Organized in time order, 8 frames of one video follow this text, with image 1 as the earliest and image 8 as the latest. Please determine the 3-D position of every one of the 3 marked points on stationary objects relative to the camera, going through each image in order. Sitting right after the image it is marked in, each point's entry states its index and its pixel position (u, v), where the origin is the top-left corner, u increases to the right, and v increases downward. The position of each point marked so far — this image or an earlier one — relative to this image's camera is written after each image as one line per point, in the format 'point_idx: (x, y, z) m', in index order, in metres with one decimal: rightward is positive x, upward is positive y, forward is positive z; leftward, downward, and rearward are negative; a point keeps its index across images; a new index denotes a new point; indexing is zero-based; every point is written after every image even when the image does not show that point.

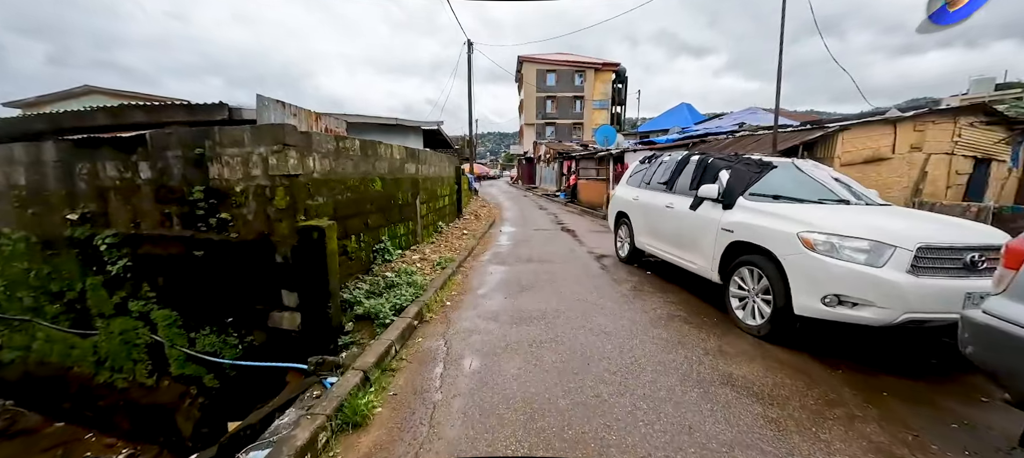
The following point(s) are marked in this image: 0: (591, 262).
0: (+1.3, -0.6, +6.8) m
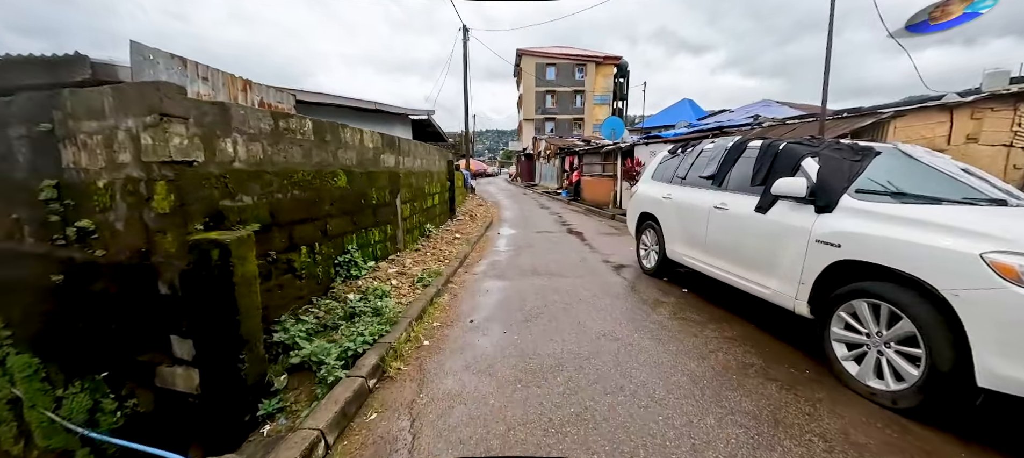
0: (+1.4, -0.6, +5.6) m
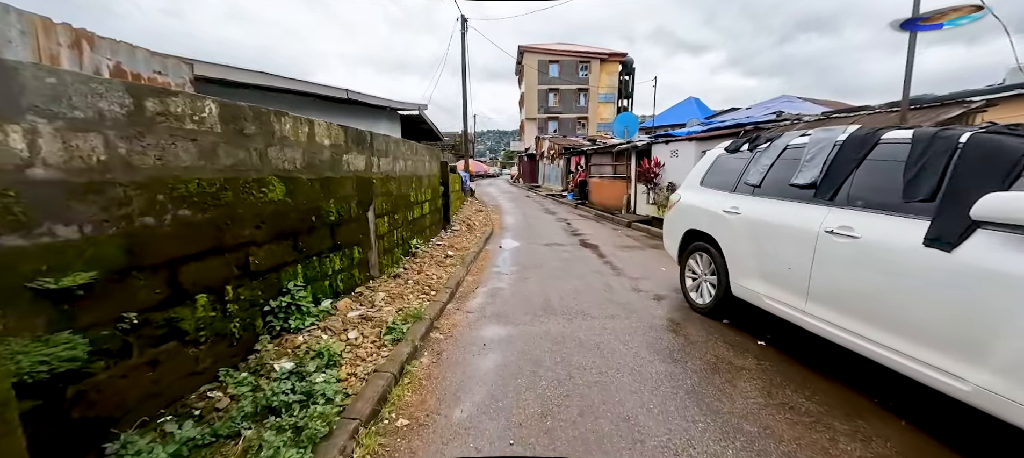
0: (+1.4, -0.9, +4.2) m
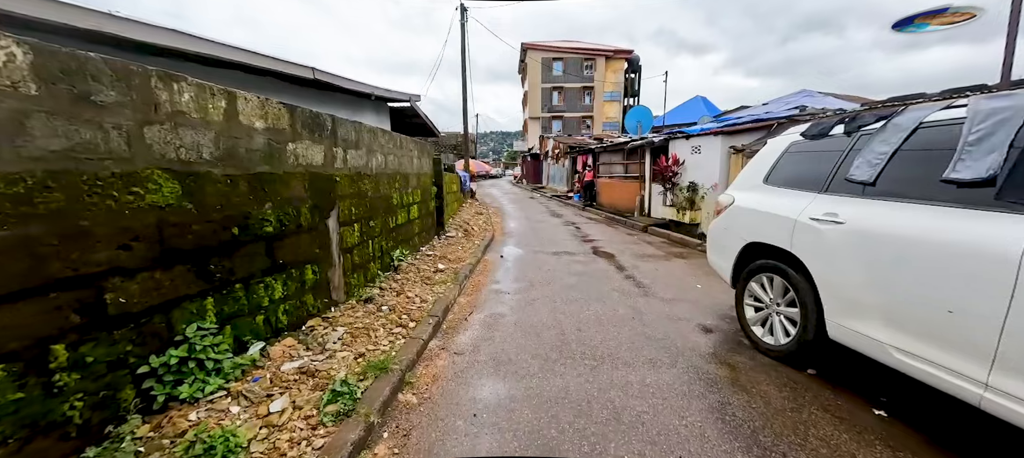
0: (+1.4, -1.0, +3.1) m
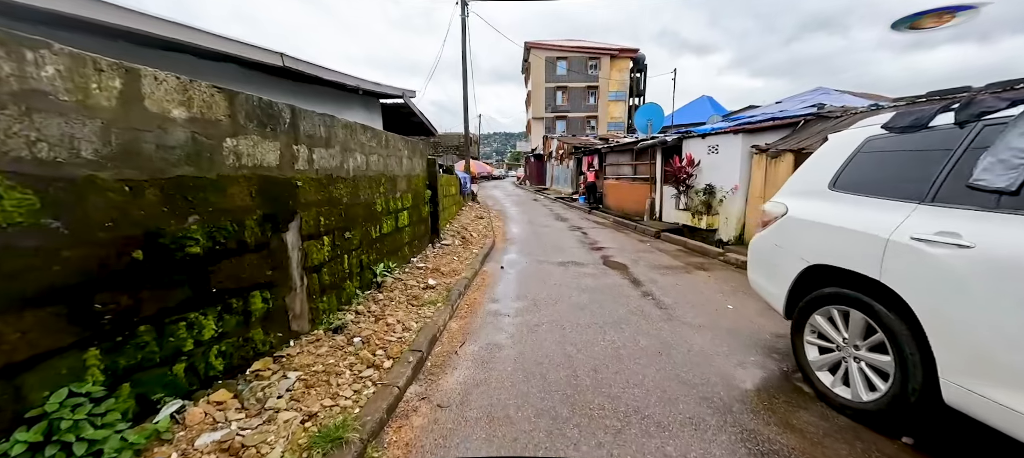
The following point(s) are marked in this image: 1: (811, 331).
0: (+1.4, -1.1, +2.4) m
1: (+1.9, -0.7, +2.6) m
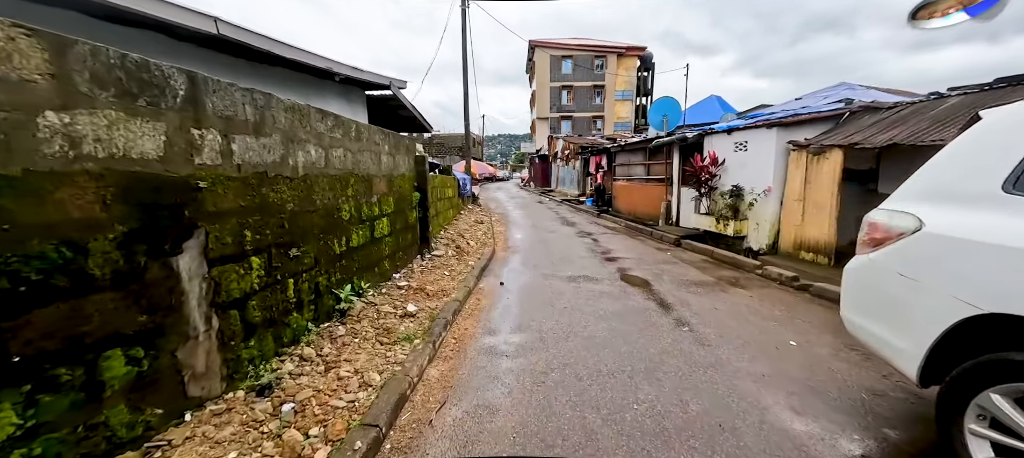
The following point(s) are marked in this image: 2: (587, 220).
0: (+1.4, -1.2, +1.5) m
1: (+1.9, -0.8, +1.6) m
2: (+2.3, +0.3, +12.2) m
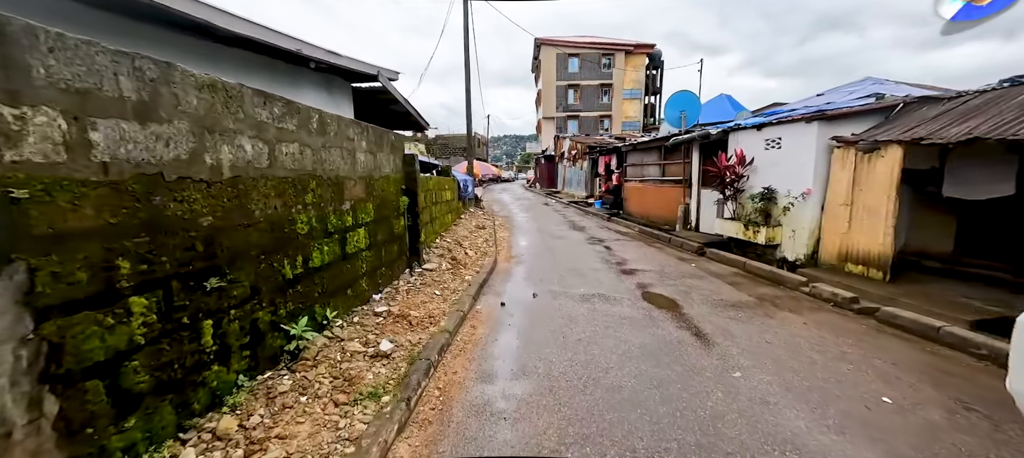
0: (+1.4, -1.3, +0.7) m
1: (+1.9, -0.9, +0.8) m
2: (+2.4, +0.1, +11.3) m
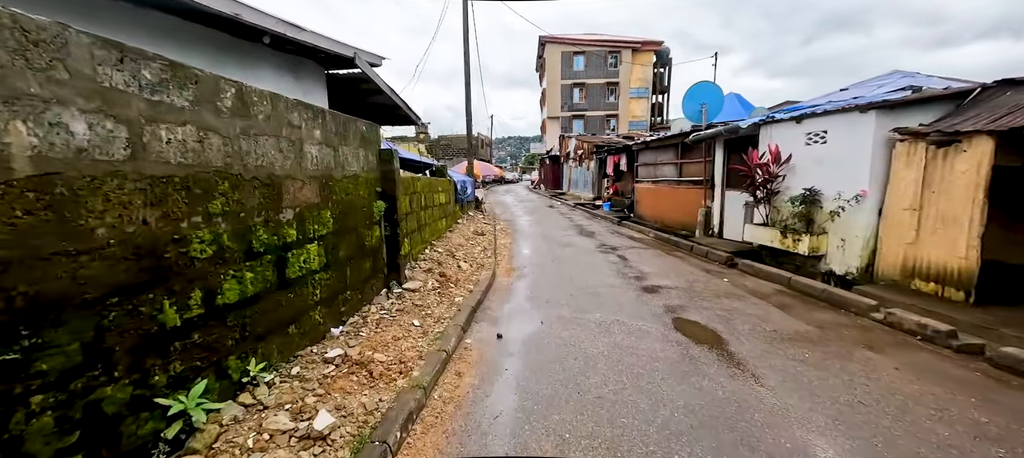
0: (+1.3, -1.4, -0.3) m
1: (+1.8, -1.0, -0.1) m
2: (+2.5, 0.0, +10.4) m
